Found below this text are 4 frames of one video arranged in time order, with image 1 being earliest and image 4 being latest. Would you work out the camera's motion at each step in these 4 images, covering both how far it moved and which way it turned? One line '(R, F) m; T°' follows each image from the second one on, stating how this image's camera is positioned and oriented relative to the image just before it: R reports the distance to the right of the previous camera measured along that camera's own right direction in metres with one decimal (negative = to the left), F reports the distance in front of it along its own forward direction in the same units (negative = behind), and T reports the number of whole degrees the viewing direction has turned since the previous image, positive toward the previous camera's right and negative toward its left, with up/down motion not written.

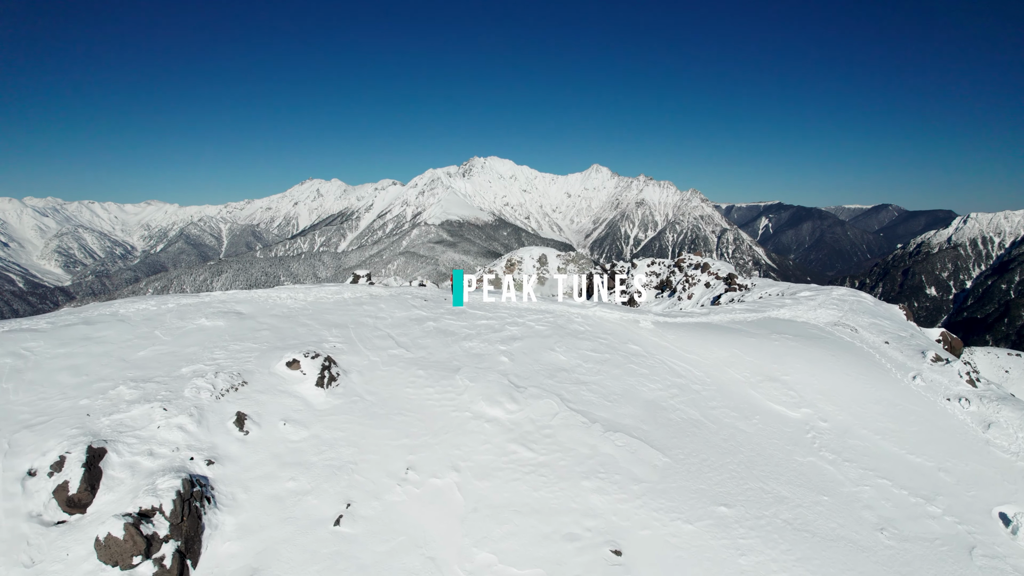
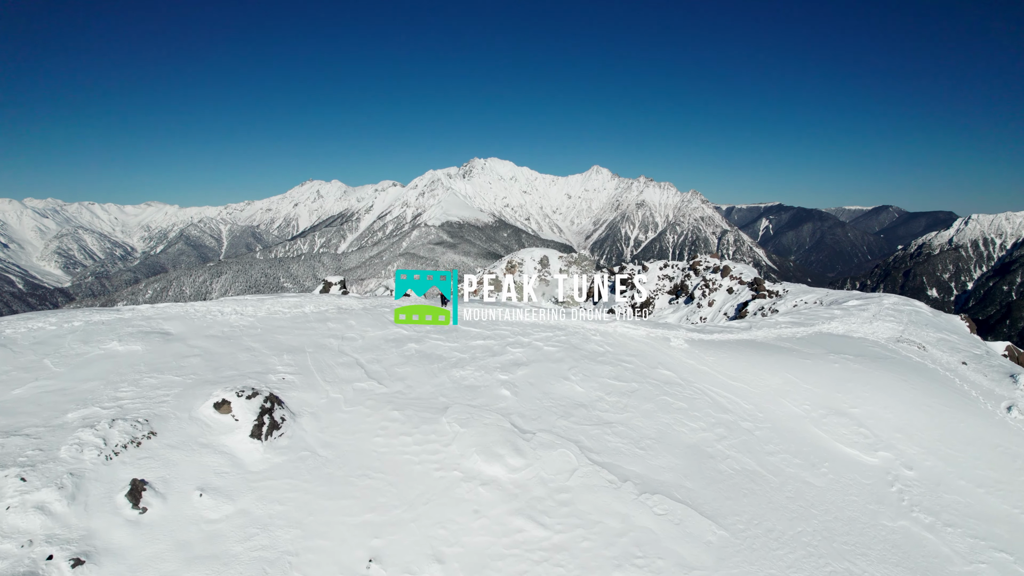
(-0.1, +3.8) m; 0°
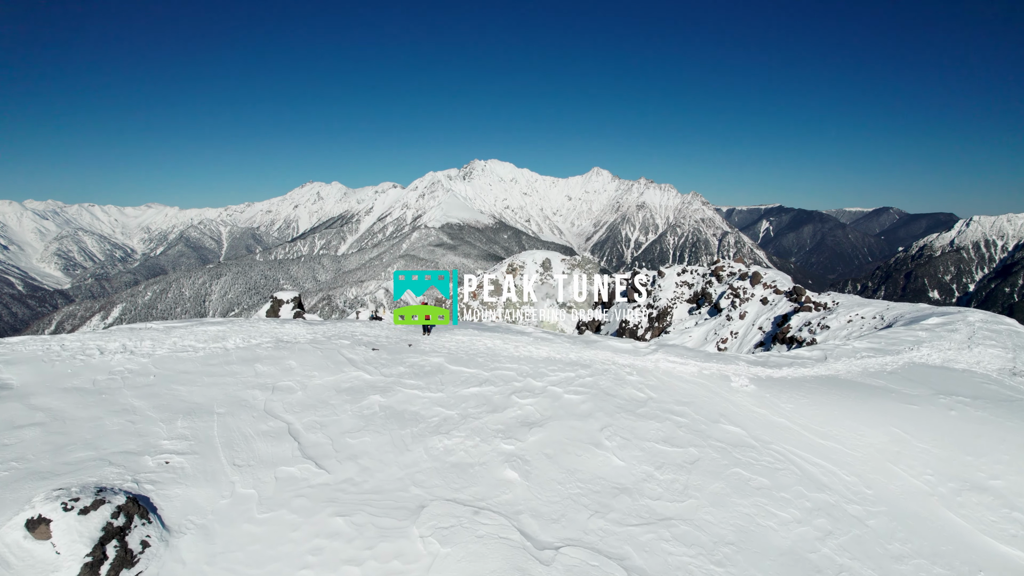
(-0.2, +4.5) m; 0°
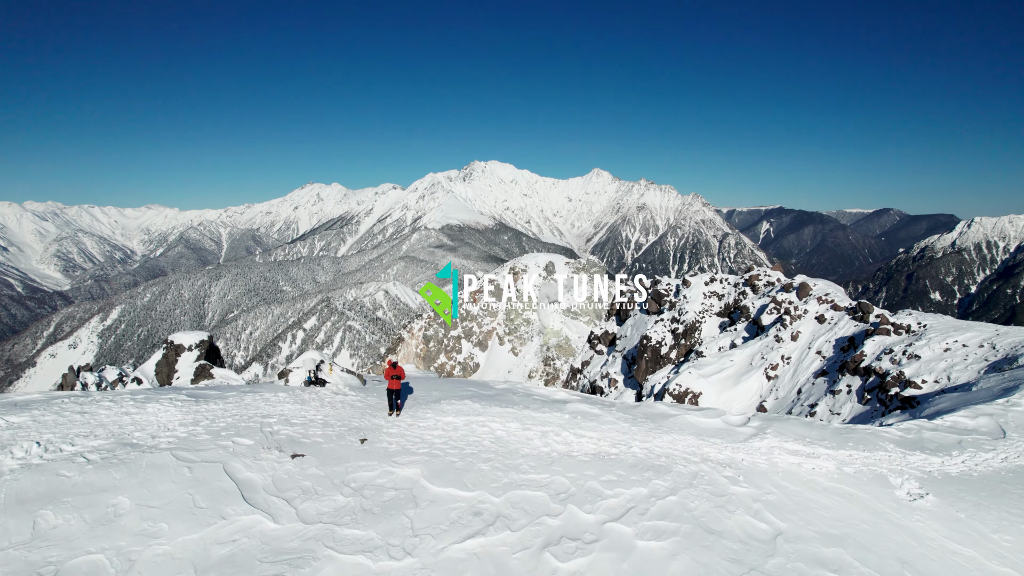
(-0.4, +5.1) m; 0°
